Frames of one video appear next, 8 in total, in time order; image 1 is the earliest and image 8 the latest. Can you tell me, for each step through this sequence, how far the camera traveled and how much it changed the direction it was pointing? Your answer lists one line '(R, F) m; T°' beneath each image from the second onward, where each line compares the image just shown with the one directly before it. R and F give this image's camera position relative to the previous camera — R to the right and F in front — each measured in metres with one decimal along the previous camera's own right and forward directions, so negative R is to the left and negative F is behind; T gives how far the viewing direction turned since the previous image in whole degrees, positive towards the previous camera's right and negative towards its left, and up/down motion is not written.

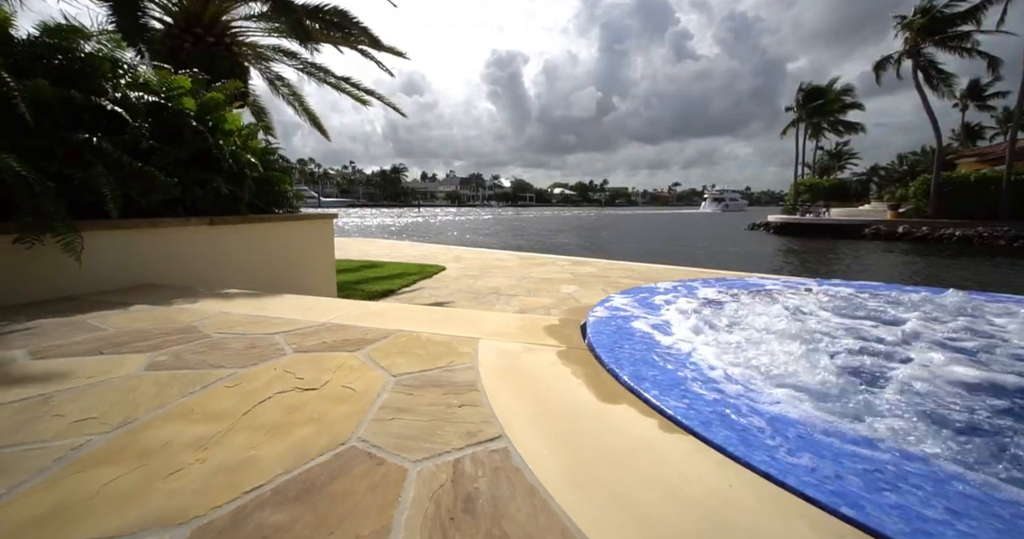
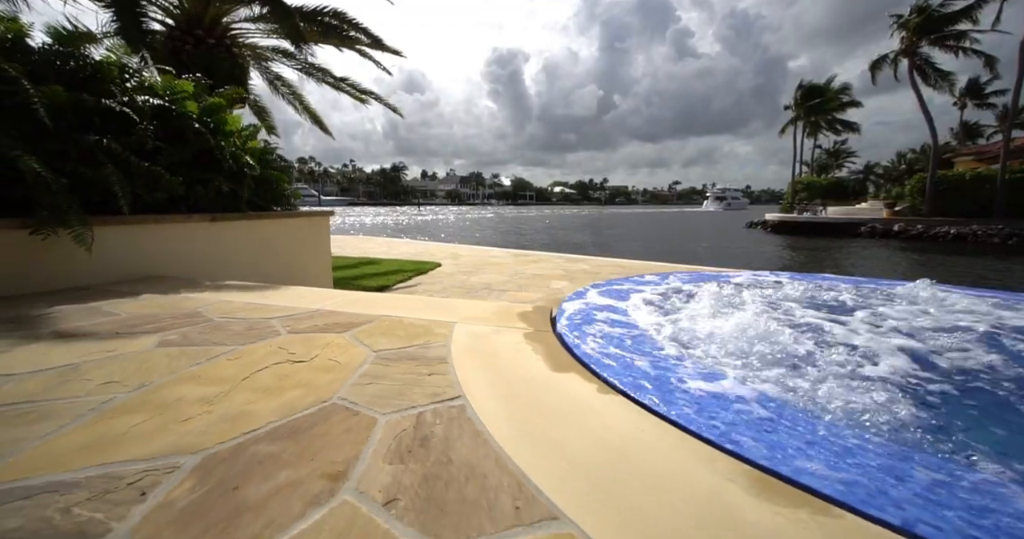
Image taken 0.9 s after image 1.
(+0.2, -0.4) m; 0°
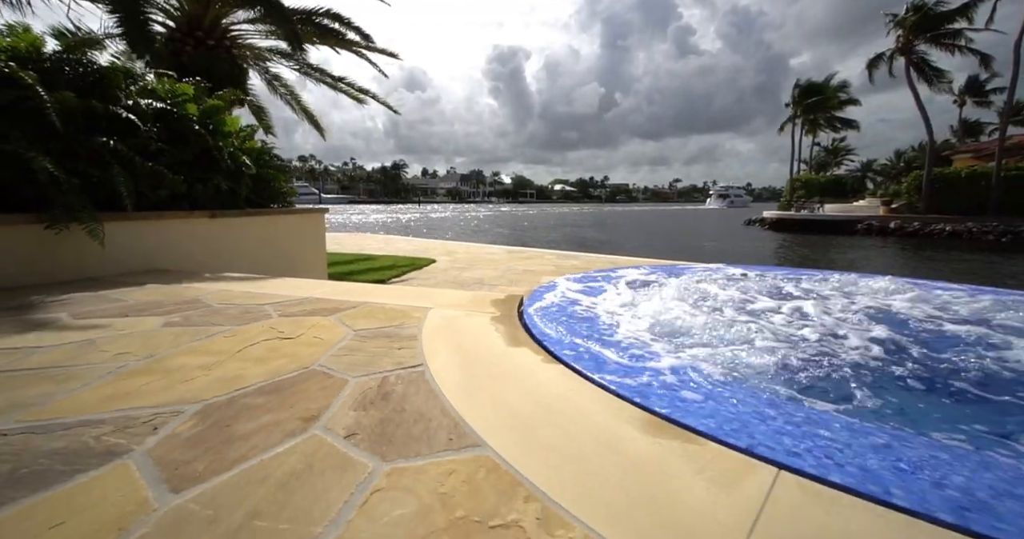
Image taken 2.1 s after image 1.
(+0.3, -0.4) m; 0°
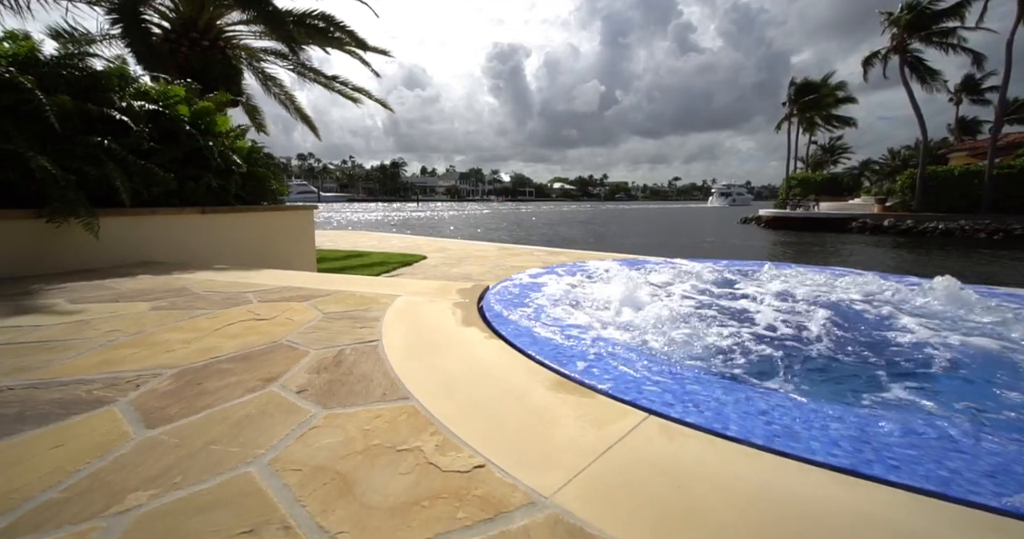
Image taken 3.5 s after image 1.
(+0.4, -0.4) m; 0°
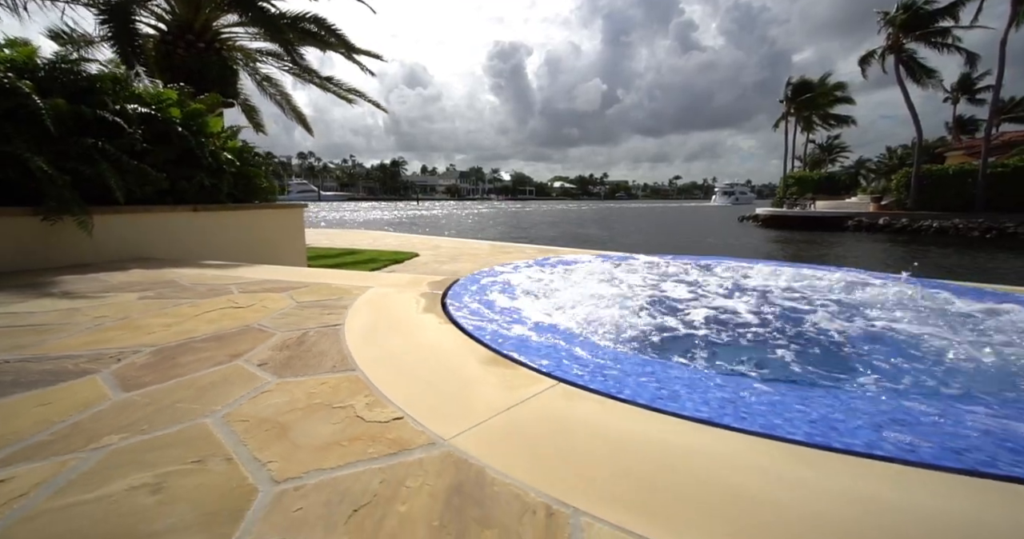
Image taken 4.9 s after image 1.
(+0.4, -0.3) m; 0°
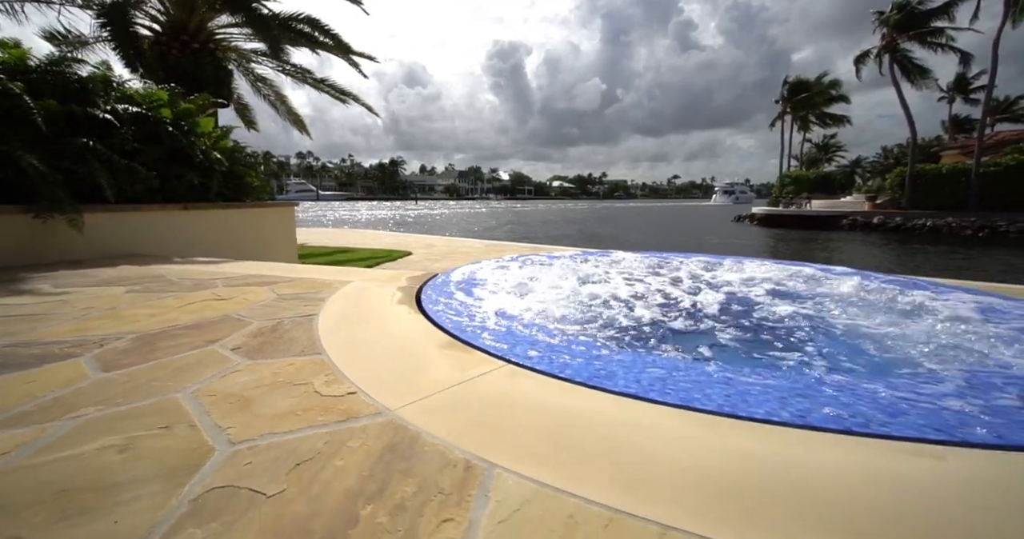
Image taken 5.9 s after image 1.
(+0.3, -0.2) m; 0°
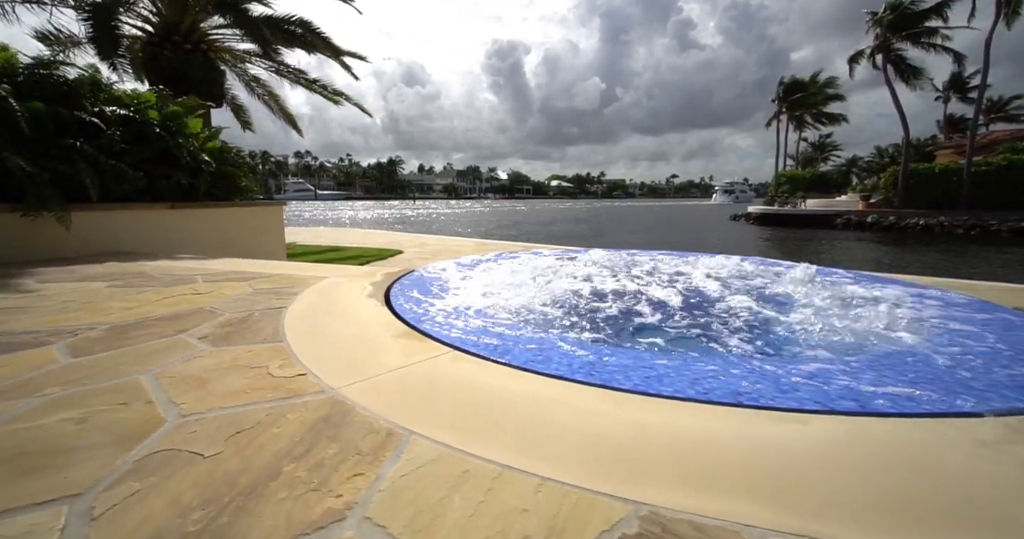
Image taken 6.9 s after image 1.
(+0.3, -0.2) m; 0°
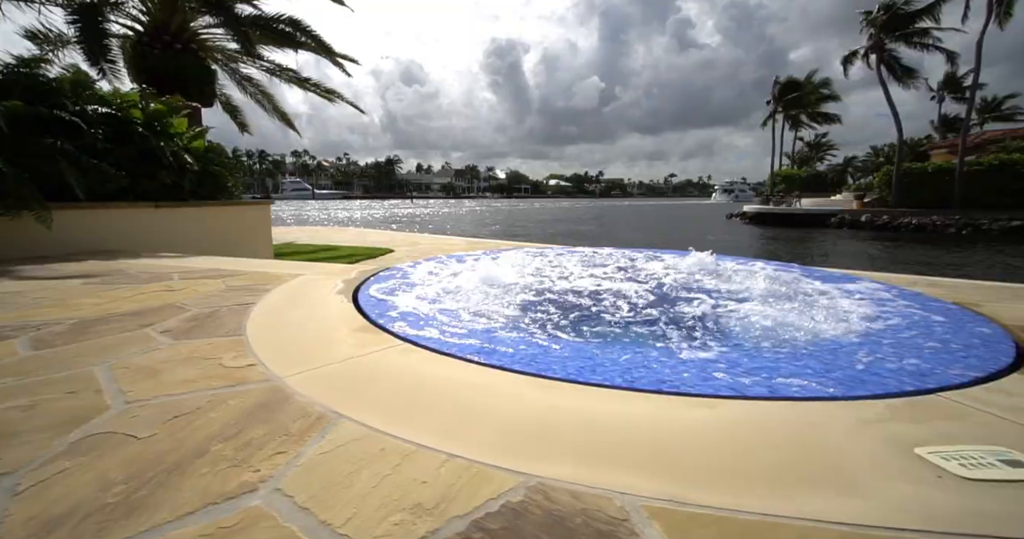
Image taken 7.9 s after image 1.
(+0.3, -0.1) m; 0°
